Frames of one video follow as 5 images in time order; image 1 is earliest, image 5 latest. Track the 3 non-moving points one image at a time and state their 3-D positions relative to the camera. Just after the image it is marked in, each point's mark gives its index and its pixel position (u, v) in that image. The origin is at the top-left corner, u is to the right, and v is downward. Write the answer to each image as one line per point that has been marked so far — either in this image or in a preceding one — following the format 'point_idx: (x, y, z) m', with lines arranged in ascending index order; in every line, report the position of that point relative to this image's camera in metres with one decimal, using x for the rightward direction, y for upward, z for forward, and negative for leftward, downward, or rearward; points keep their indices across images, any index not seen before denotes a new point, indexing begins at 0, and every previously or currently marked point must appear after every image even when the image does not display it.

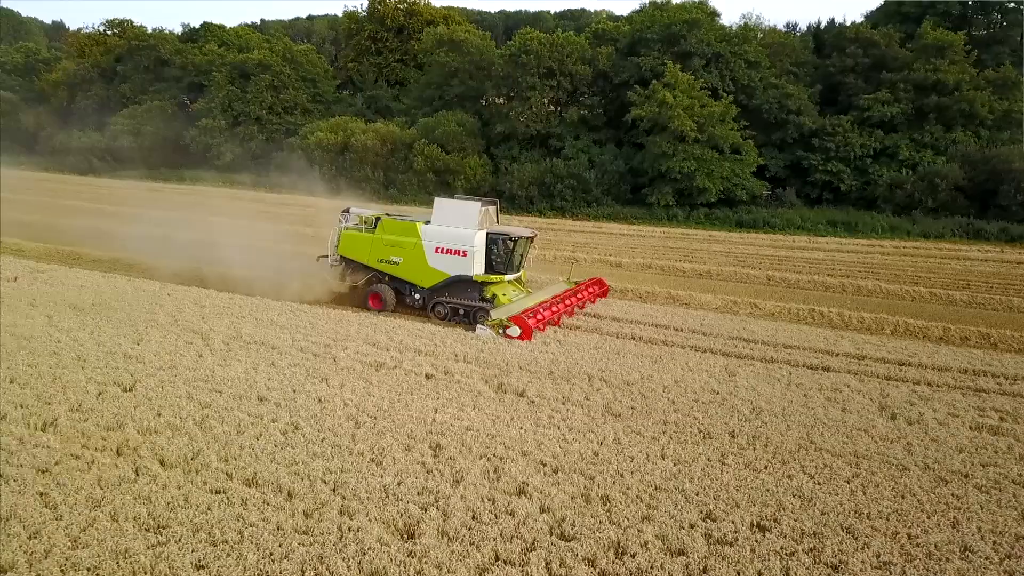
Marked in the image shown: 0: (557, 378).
0: (+0.4, -0.8, +6.8) m
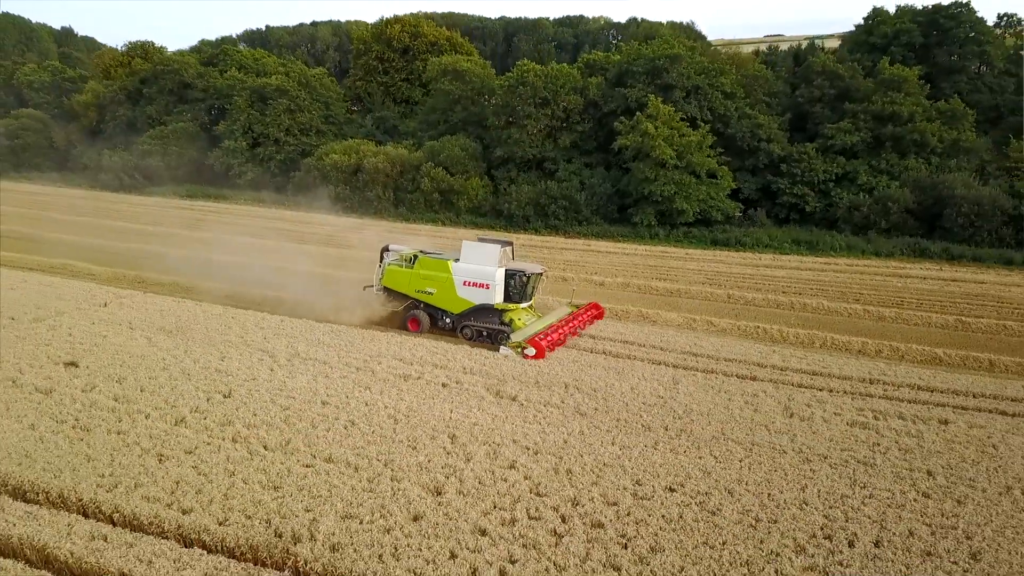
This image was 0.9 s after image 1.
0: (+0.4, -1.2, +8.9) m
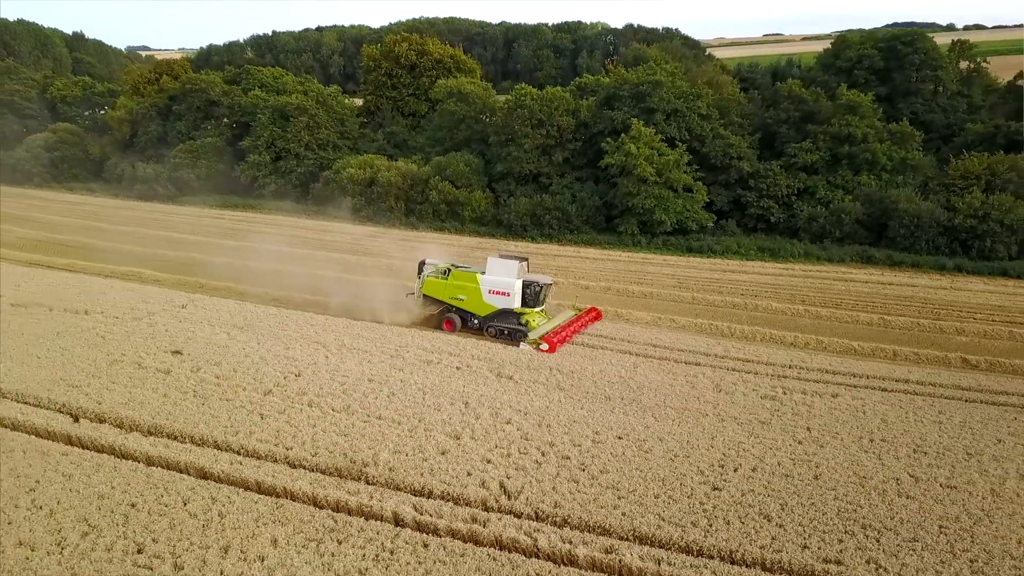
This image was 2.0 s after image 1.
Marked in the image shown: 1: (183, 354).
0: (+0.3, -1.3, +11.8) m
1: (-5.2, -1.0, +11.5) m
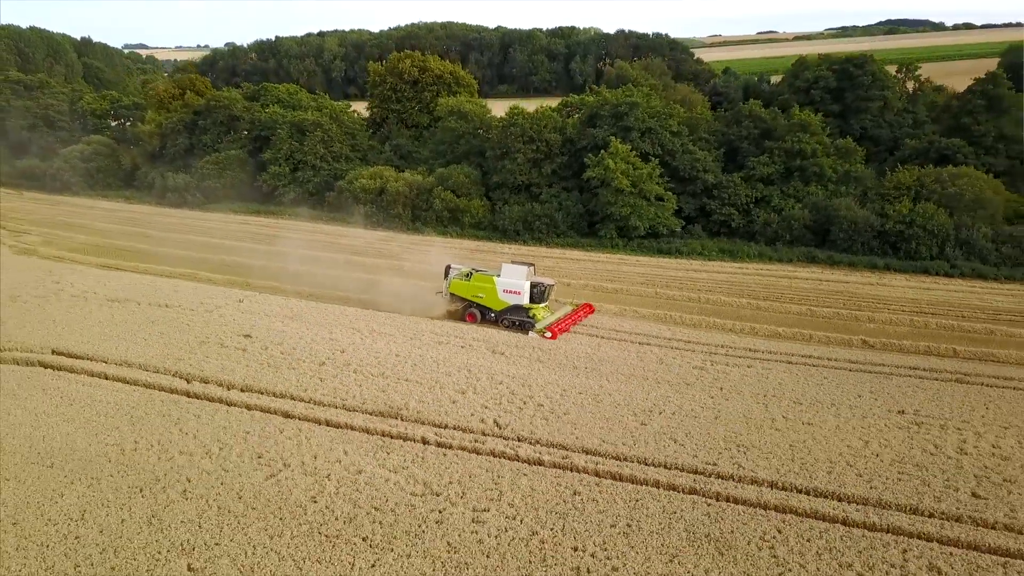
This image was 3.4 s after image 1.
0: (+0.1, -1.2, +15.3) m
1: (-5.4, -1.0, +15.0) m
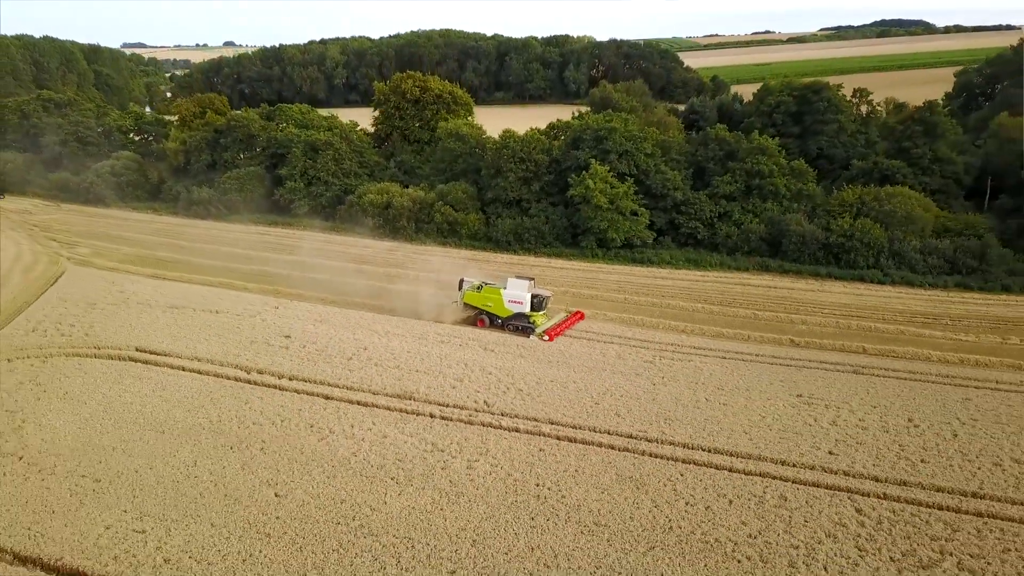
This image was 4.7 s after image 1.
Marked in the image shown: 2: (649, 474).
0: (-0.2, -1.5, +19.1) m
1: (-5.7, -1.3, +18.7) m
2: (+2.3, -3.2, +12.4) m
